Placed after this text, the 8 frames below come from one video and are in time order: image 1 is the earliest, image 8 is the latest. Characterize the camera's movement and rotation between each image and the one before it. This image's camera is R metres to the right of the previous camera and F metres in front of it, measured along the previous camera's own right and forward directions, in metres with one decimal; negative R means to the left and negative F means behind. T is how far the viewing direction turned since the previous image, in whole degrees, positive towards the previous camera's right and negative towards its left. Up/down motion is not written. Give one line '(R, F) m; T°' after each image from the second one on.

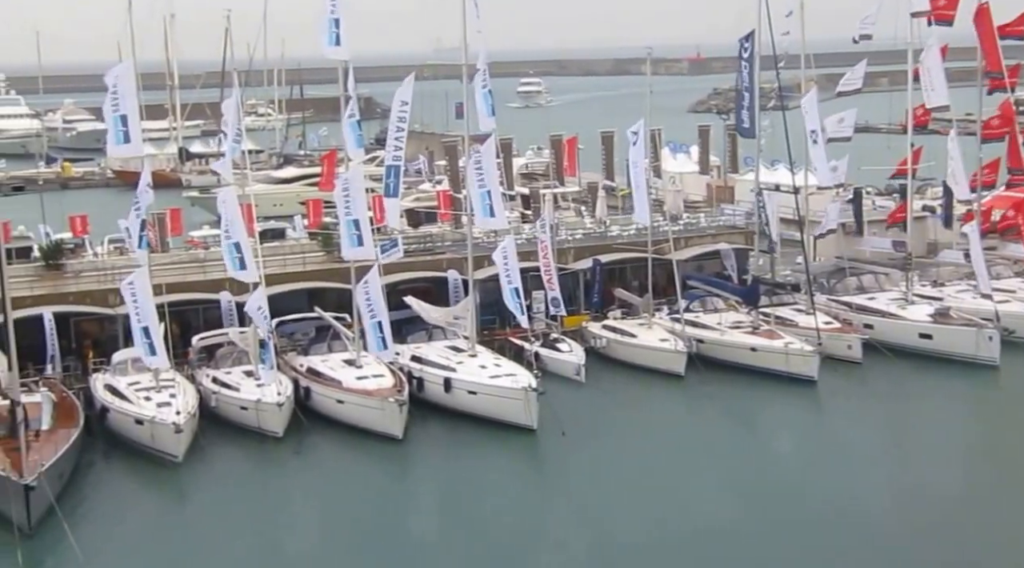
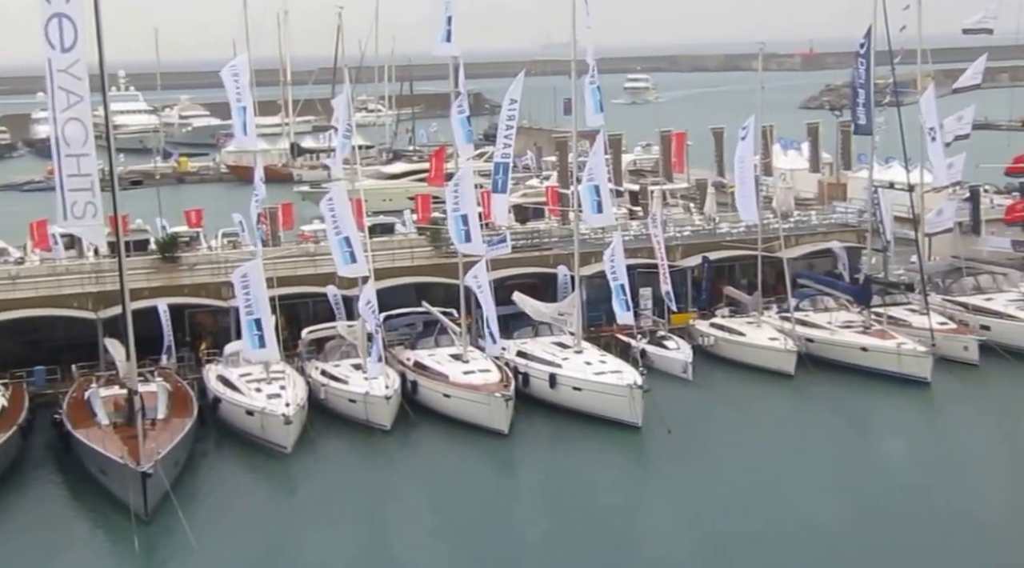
(-0.2, +0.1) m; -5°
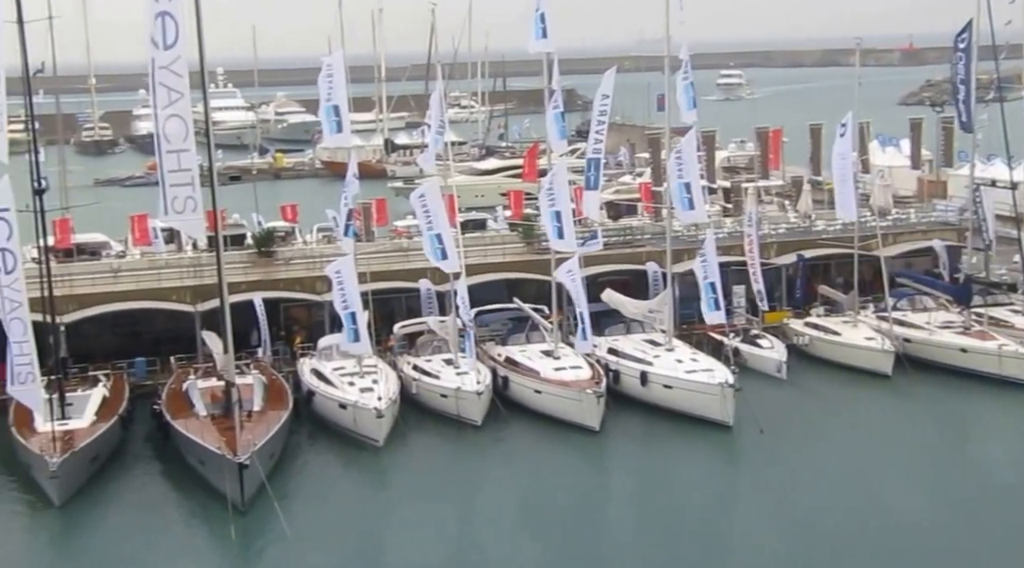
(-0.4, 0.0) m; -4°
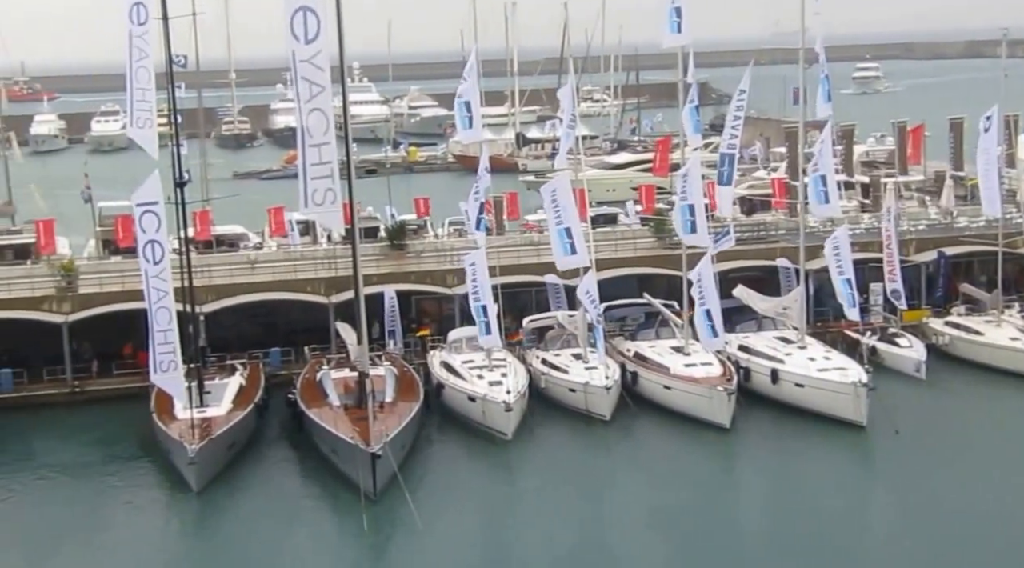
(-0.8, 0.0) m; -4°
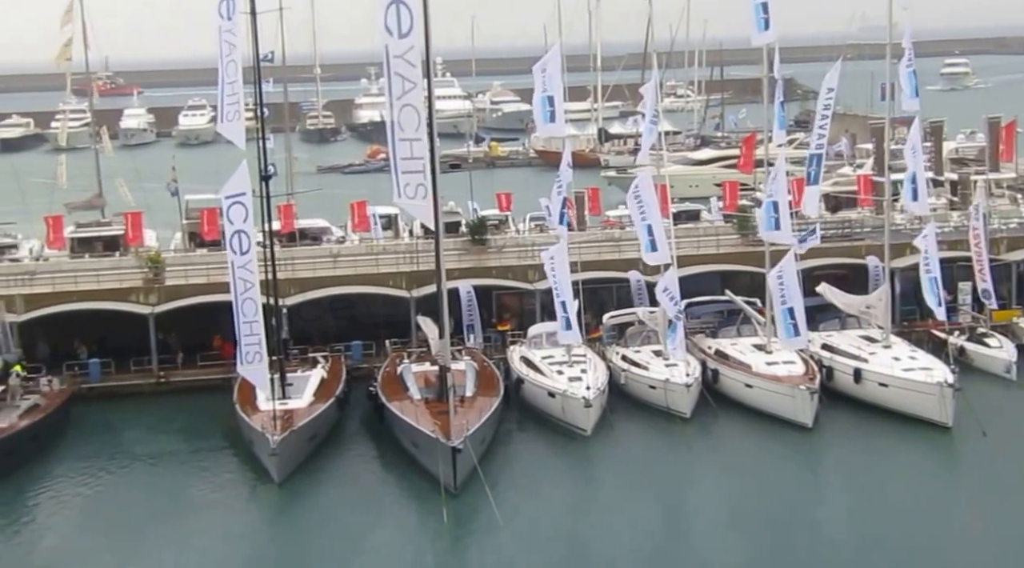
(-0.6, 0.0) m; -3°
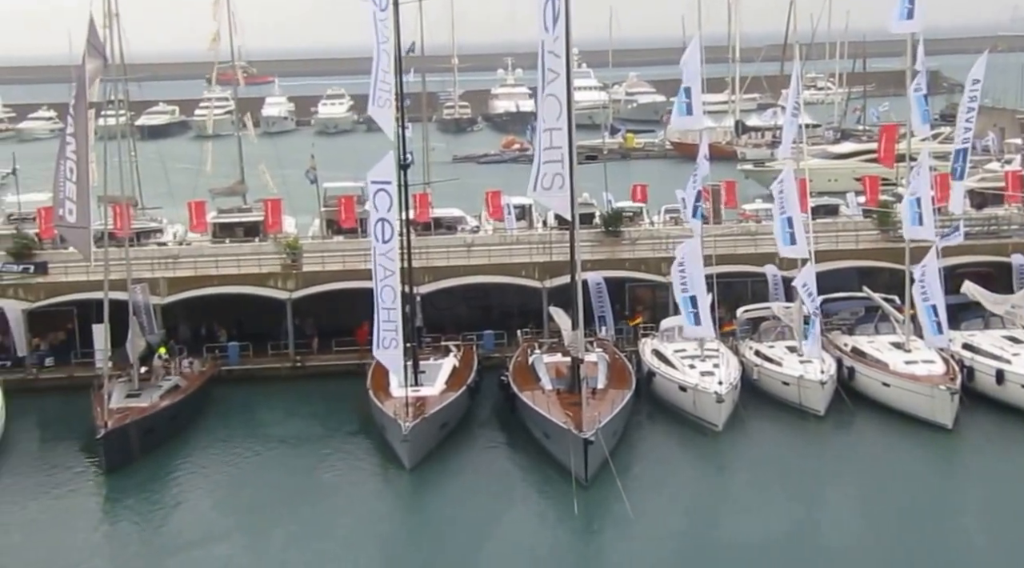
(-0.9, 0.0) m; -4°
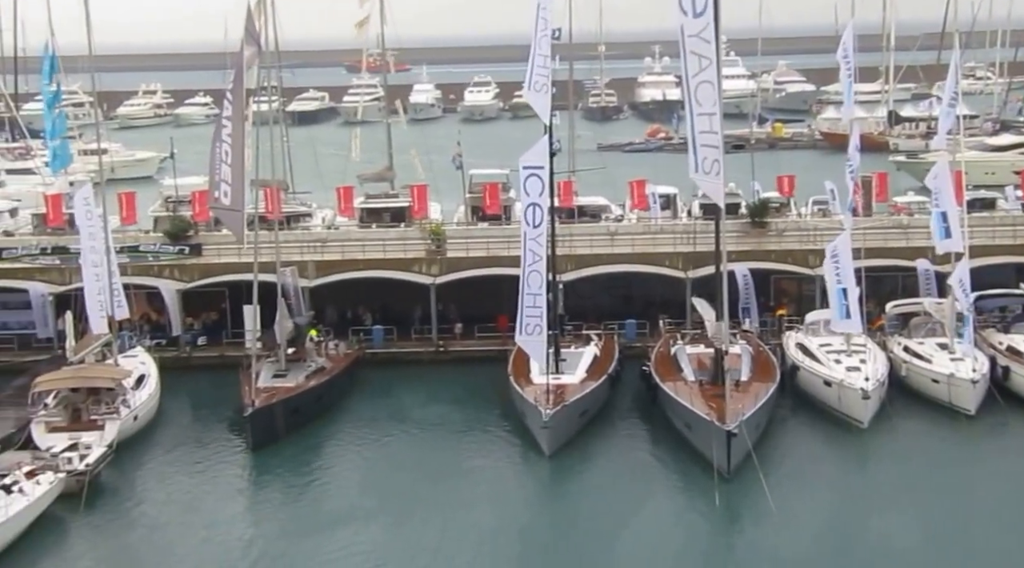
(-0.8, 0.0) m; -5°
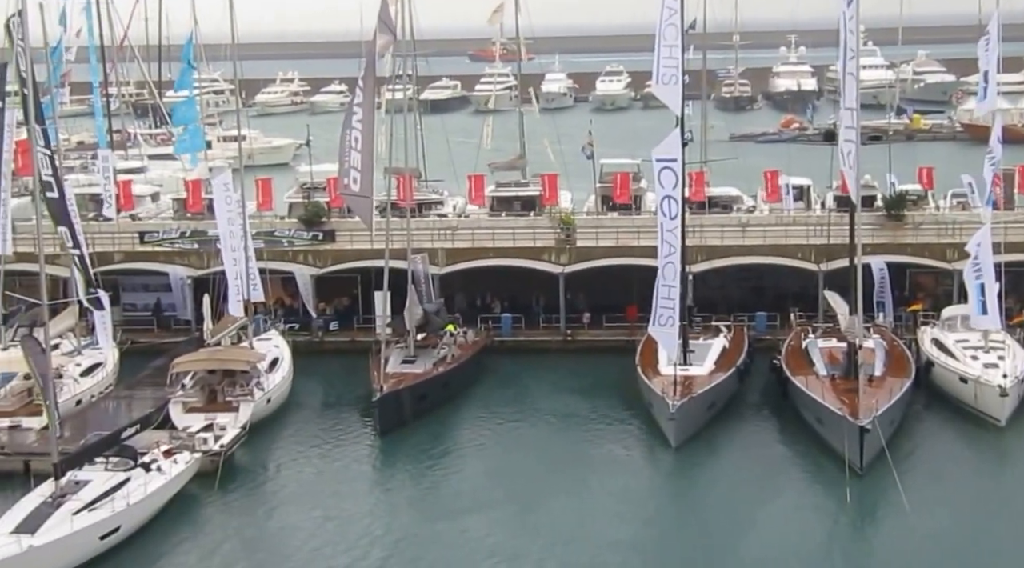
(-1.0, -0.1) m; -4°
